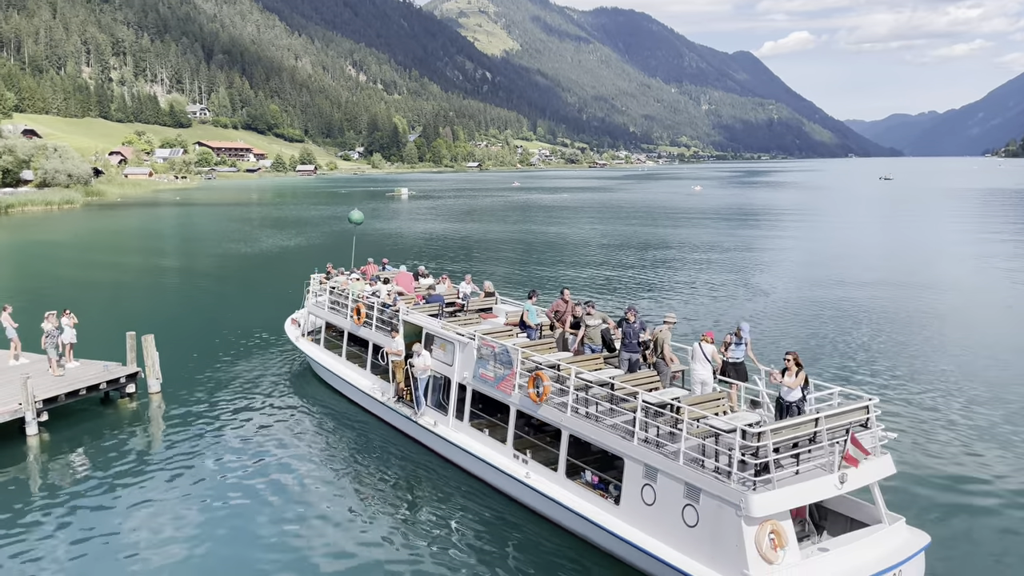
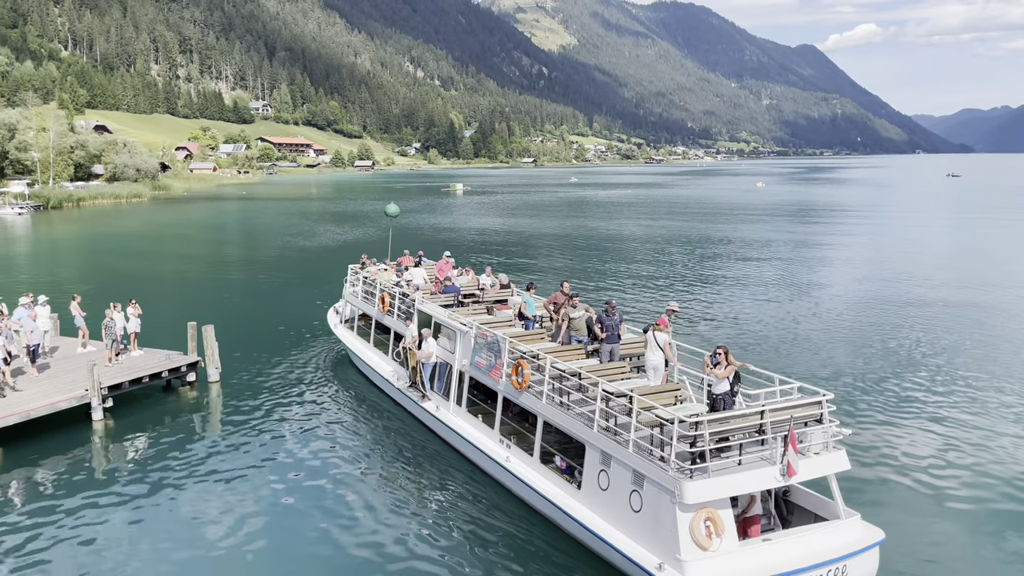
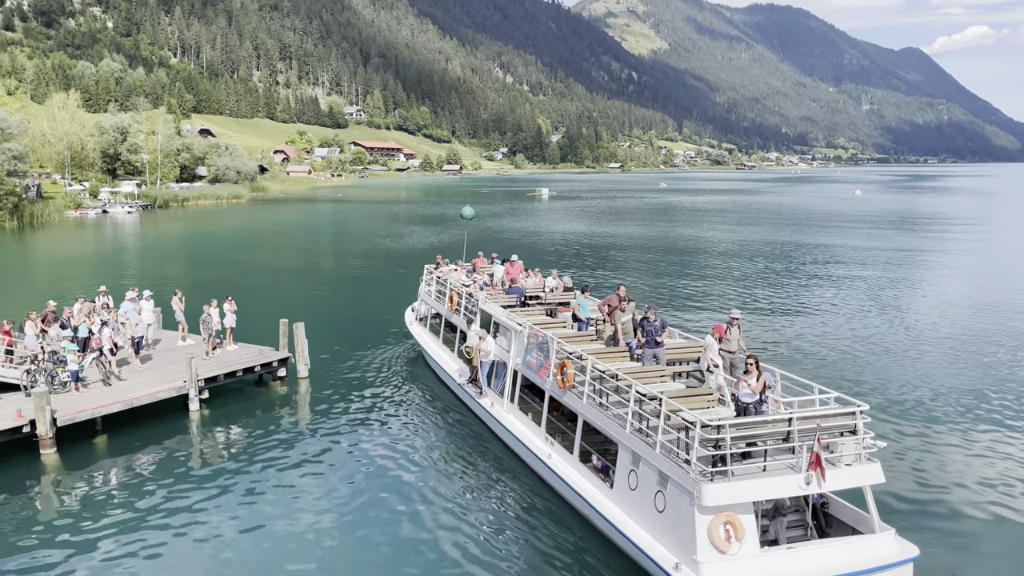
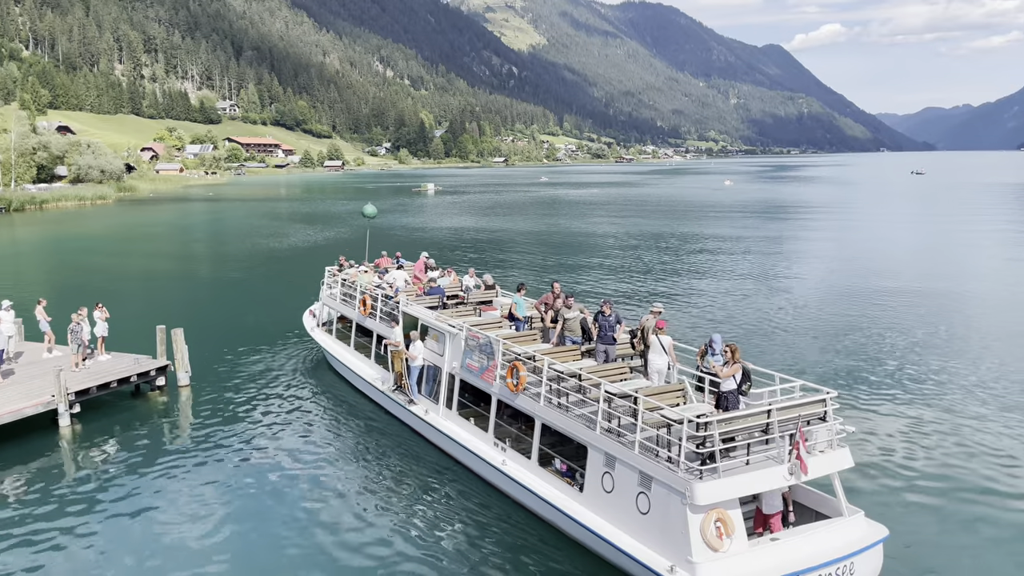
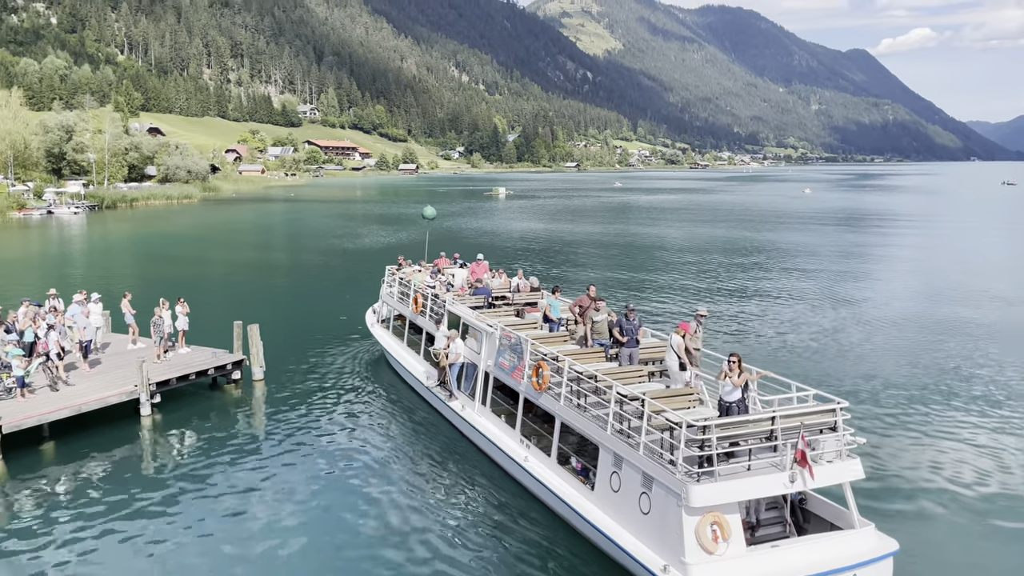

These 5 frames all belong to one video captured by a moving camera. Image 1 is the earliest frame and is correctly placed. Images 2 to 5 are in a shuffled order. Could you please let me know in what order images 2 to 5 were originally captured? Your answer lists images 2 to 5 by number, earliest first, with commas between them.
4, 2, 5, 3
